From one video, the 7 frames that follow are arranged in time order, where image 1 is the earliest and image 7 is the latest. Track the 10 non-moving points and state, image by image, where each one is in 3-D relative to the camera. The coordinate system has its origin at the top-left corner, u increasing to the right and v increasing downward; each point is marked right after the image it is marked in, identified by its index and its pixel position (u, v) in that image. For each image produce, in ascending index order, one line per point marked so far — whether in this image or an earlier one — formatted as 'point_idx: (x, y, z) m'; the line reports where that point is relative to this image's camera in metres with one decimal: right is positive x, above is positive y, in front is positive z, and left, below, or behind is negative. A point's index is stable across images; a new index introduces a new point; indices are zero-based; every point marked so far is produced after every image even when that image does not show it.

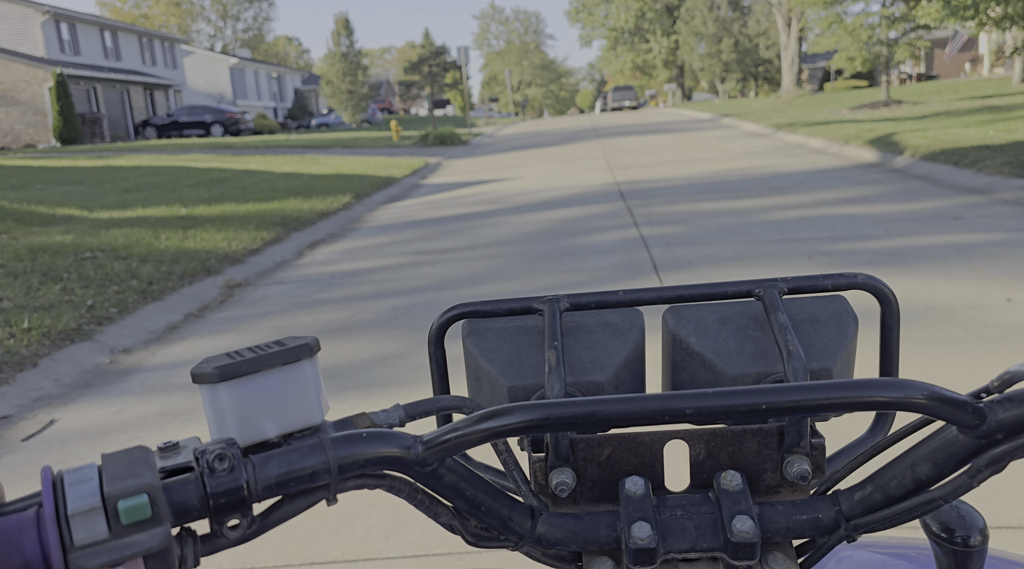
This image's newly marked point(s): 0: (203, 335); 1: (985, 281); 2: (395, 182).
0: (-2.1, -0.4, +6.3) m
1: (+3.0, 0.0, +5.9) m
2: (-1.9, +1.7, +15.3) m
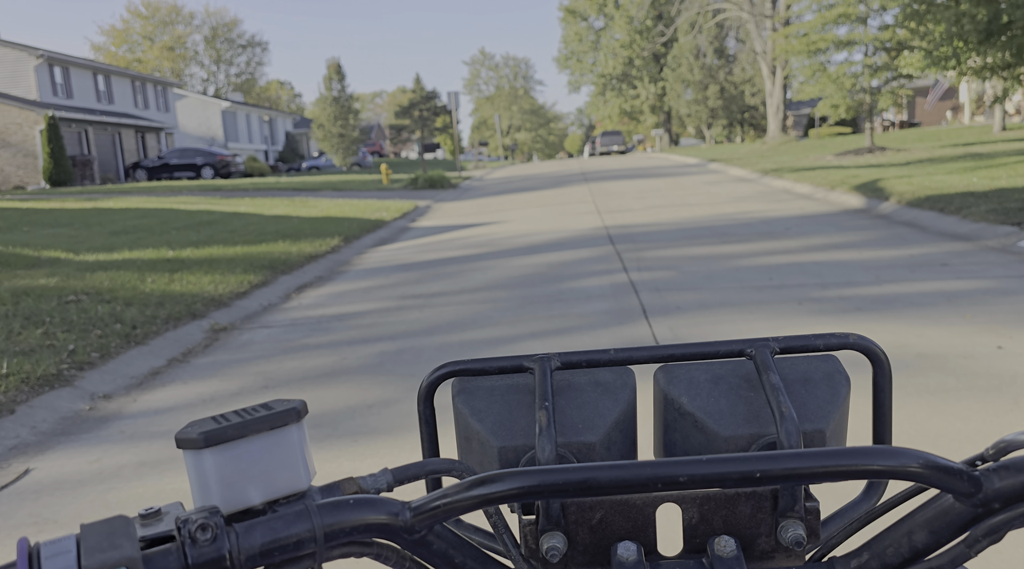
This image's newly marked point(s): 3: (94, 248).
0: (-2.2, -0.7, +6.3) m
1: (+2.9, -0.3, +5.9) m
2: (-2.1, +1.0, +15.3) m
3: (-4.9, +0.4, +11.0) m
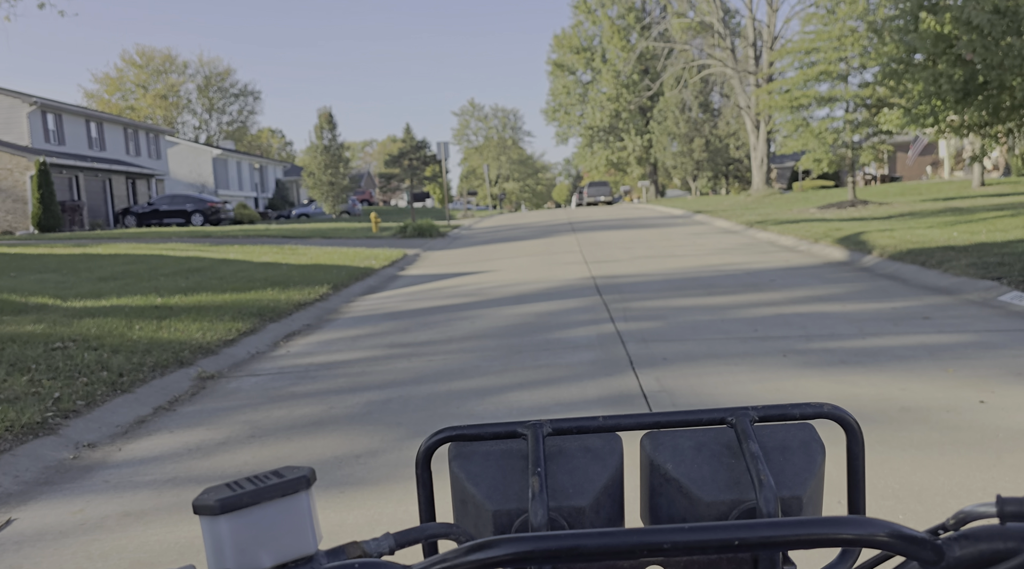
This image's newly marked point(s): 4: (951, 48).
0: (-2.3, -1.0, +6.2) m
1: (+2.9, -0.6, +6.0) m
2: (-2.3, +0.2, +15.4) m
3: (-5.1, -0.1, +11.0) m
4: (+5.5, +3.0, +11.9) m
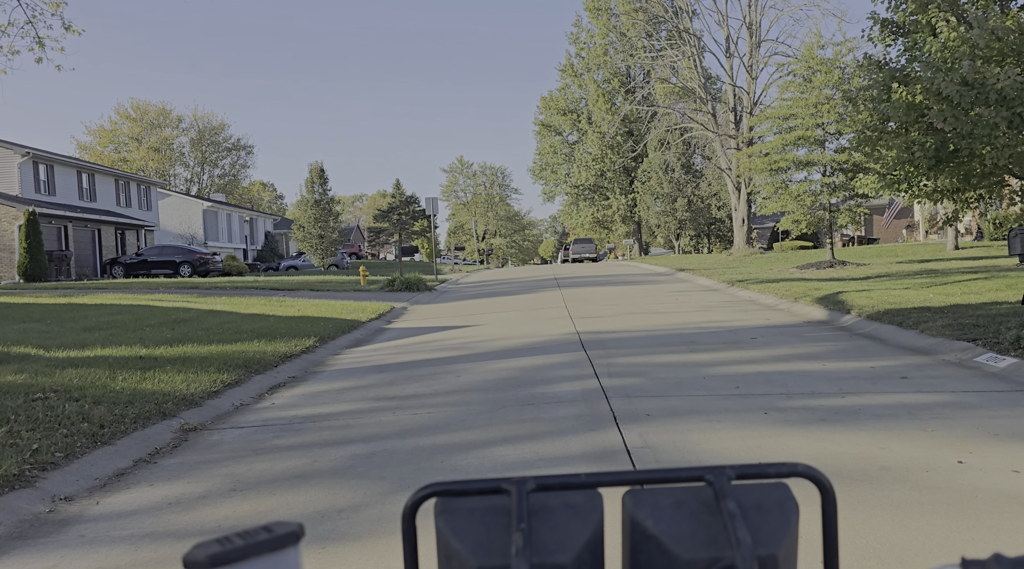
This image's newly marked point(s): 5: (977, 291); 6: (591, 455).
0: (-2.4, -1.3, +6.2) m
1: (+2.8, -1.0, +6.0) m
2: (-2.5, -0.7, +15.4) m
3: (-5.3, -0.7, +11.0) m
4: (+5.4, +2.2, +12.2) m
5: (+6.8, -0.1, +13.6) m
6: (+0.5, -1.1, +6.1) m
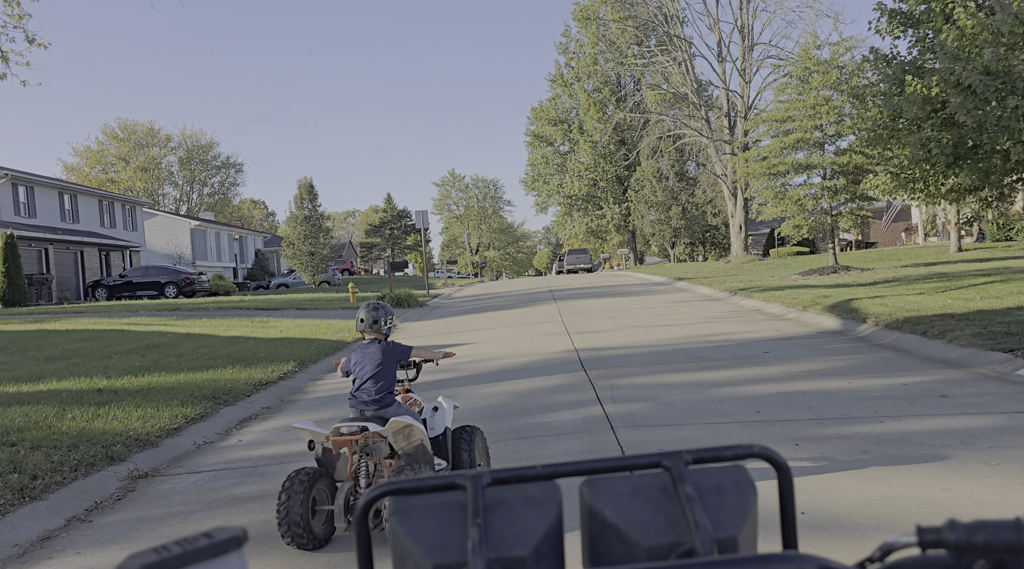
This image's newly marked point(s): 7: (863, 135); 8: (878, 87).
0: (-2.4, -1.5, +5.4) m
1: (+2.7, -1.1, +5.2) m
2: (-2.6, -1.0, +14.6) m
3: (-5.3, -1.0, +10.1) m
4: (+5.2, +2.1, +11.4) m
5: (+6.7, -0.1, +12.8) m
6: (+0.5, -1.2, +5.3) m
7: (+5.0, +2.1, +13.0) m
8: (+4.9, +2.7, +12.6) m
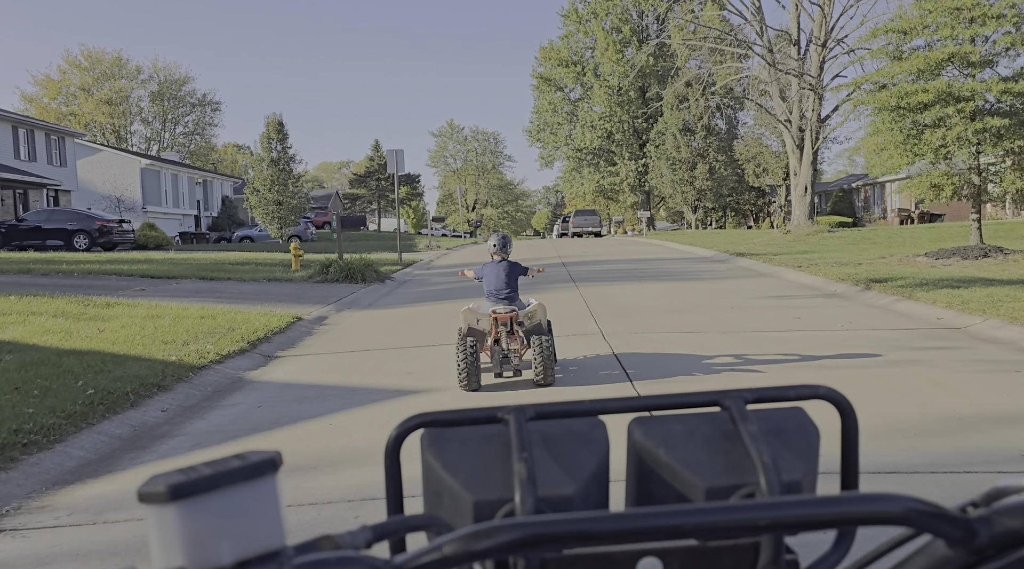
0: (-2.4, -1.7, -1.7) m
1: (+2.7, -1.4, -1.8) m
2: (-2.6, -0.8, +7.5) m
3: (-5.3, -0.9, +3.1) m
4: (+5.4, +1.9, +4.3) m
5: (+6.7, -0.3, +5.8) m
6: (+0.5, -1.5, -1.7) m
7: (+5.1, +2.0, +5.8) m
8: (+5.1, +2.5, +5.4) m
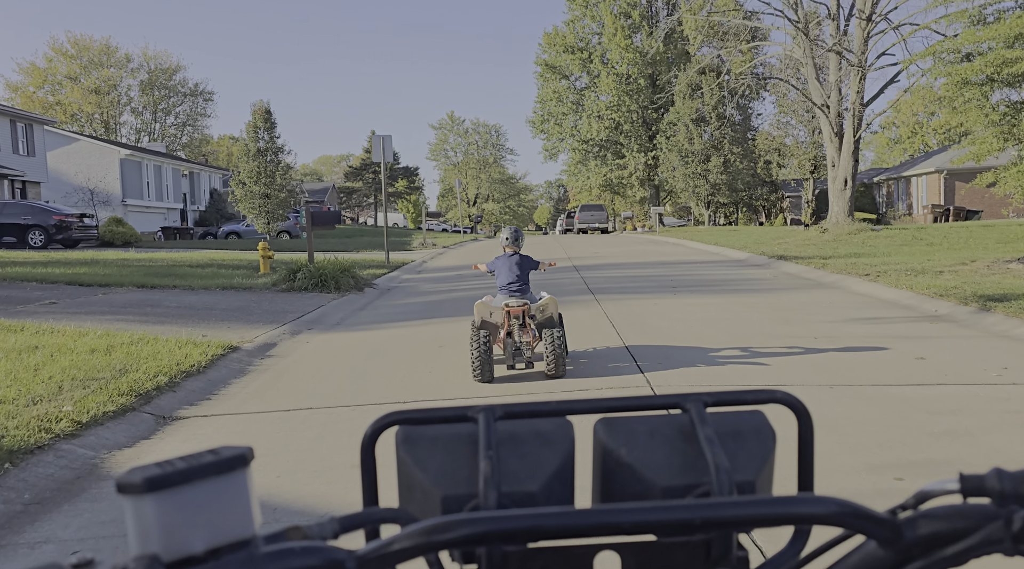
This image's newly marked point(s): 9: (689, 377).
0: (-2.4, -1.9, -4.5) m
1: (+2.8, -1.7, -4.6) m
2: (-2.6, -0.9, +4.7) m
3: (-5.3, -1.1, +0.2) m
4: (+5.4, +1.7, +1.4) m
5: (+6.7, -0.6, +2.9) m
6: (+0.5, -1.8, -4.5) m
7: (+5.1, +1.7, +3.0) m
8: (+5.1, +2.3, +2.5) m
9: (+1.5, -0.6, +7.4) m
